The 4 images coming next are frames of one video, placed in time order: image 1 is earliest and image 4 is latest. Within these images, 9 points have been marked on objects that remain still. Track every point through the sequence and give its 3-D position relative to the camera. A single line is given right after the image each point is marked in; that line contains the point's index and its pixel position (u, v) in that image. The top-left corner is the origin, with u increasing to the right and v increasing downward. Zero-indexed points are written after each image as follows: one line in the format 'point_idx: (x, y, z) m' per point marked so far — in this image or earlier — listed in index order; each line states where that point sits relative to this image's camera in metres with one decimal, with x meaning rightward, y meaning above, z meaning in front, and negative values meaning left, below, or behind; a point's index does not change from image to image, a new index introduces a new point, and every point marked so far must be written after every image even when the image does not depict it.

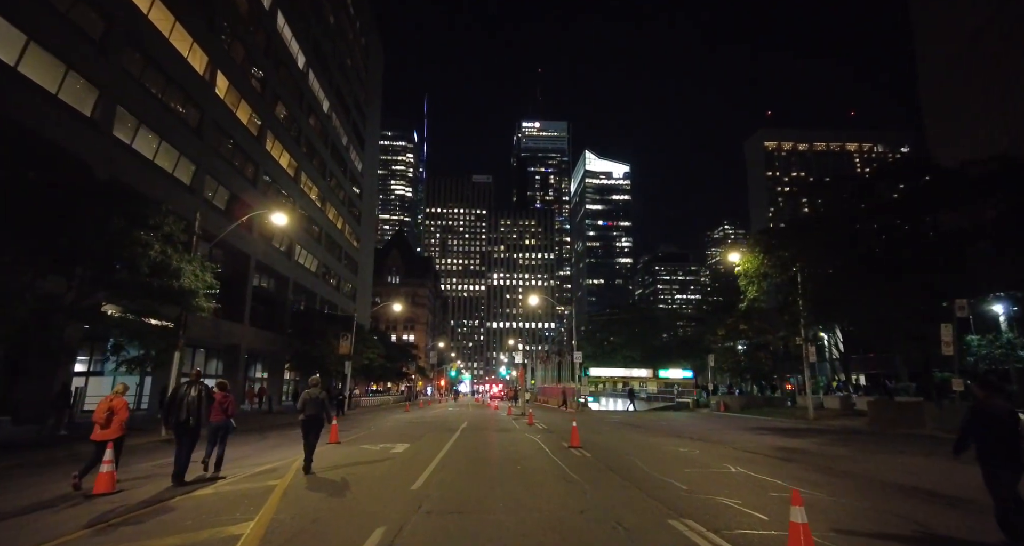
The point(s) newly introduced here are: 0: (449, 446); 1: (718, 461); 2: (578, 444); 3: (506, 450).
0: (-1.9, -5.4, +16.5) m
1: (+5.2, -4.8, +13.2) m
2: (+1.9, -4.9, +15.4) m
3: (-0.1, -5.2, +15.6) m
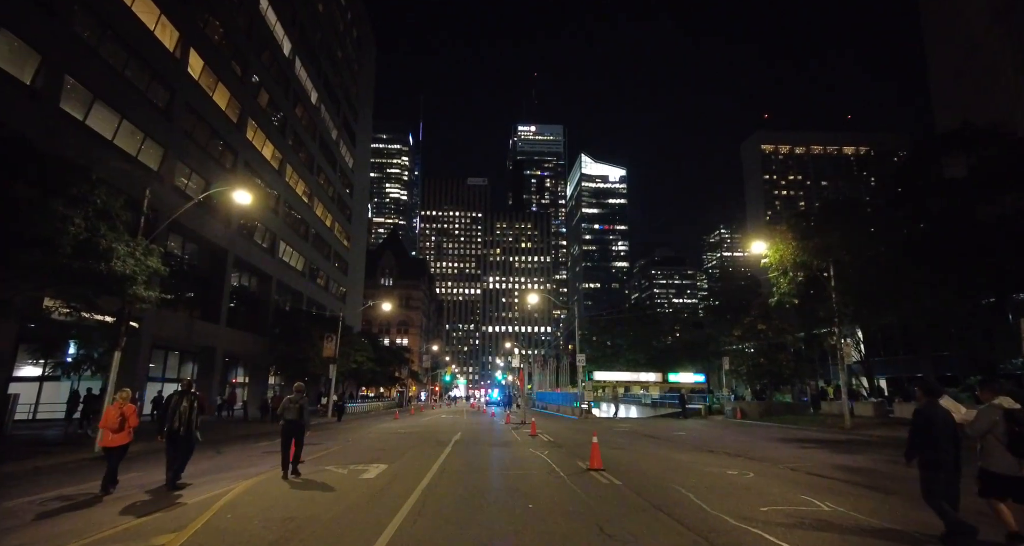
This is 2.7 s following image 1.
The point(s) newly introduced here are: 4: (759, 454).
0: (-1.9, -4.9, +13.4) m
1: (+5.4, -4.2, +10.1) m
2: (+2.0, -4.4, +12.3) m
3: (-0.1, -4.7, +12.5) m
4: (+7.7, -5.6, +16.5) m
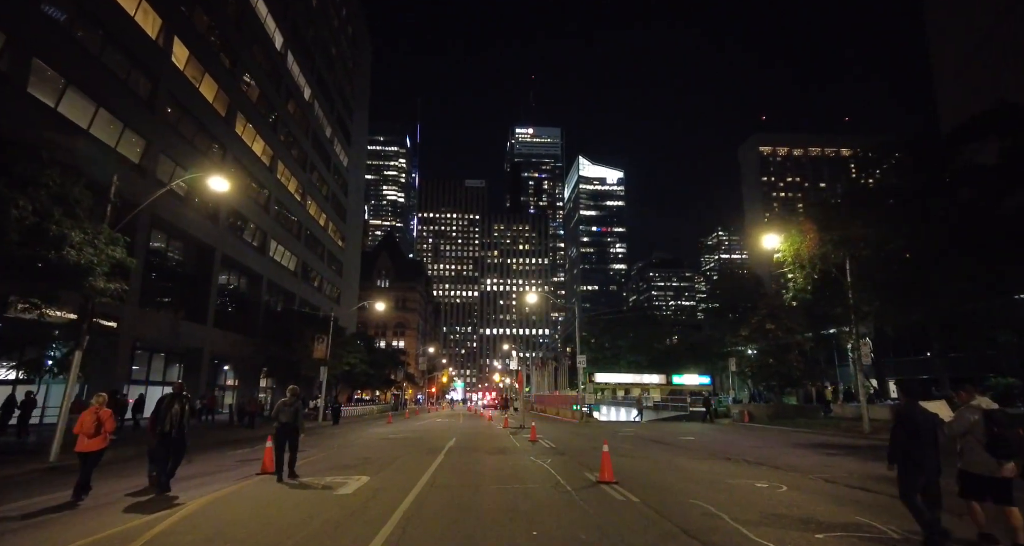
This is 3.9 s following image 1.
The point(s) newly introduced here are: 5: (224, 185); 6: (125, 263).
0: (-1.9, -4.6, +12.0) m
1: (+5.3, -3.9, +8.7) m
2: (+2.0, -4.2, +10.9) m
3: (-0.1, -4.4, +11.0) m
4: (+7.7, -5.3, +15.1) m
5: (-9.7, +2.9, +18.1) m
6: (-11.7, +0.3, +16.3) m
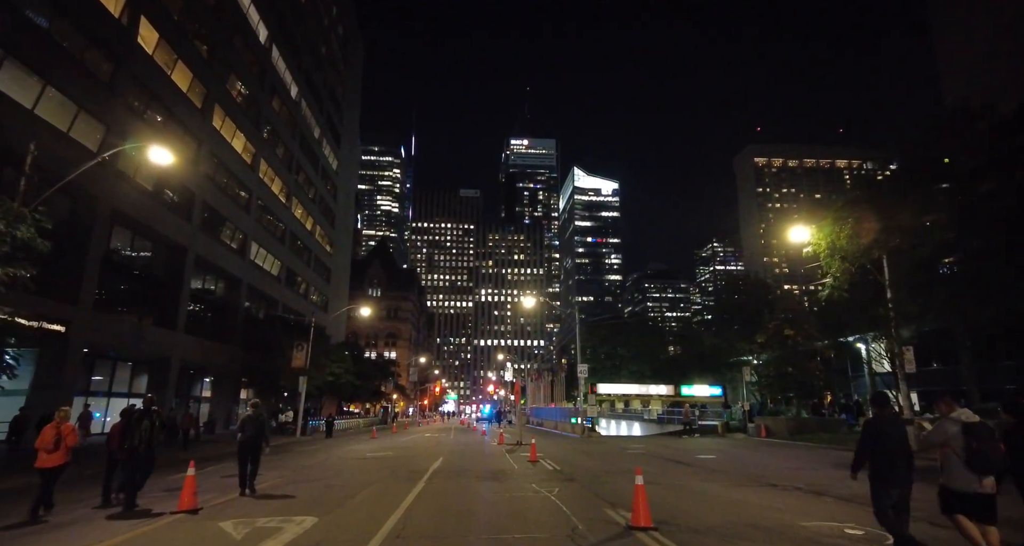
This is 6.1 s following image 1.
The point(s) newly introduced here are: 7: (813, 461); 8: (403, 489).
0: (-1.9, -4.1, +9.0) m
1: (+5.3, -3.4, +5.8) m
2: (+2.0, -3.7, +8.0) m
3: (-0.1, -3.9, +8.1) m
4: (+7.6, -5.0, +12.2) m
5: (-9.8, +3.3, +15.3) m
6: (-11.8, +0.6, +13.4) m
7: (+10.7, -6.6, +19.0) m
8: (-2.5, -4.9, +12.3) m
